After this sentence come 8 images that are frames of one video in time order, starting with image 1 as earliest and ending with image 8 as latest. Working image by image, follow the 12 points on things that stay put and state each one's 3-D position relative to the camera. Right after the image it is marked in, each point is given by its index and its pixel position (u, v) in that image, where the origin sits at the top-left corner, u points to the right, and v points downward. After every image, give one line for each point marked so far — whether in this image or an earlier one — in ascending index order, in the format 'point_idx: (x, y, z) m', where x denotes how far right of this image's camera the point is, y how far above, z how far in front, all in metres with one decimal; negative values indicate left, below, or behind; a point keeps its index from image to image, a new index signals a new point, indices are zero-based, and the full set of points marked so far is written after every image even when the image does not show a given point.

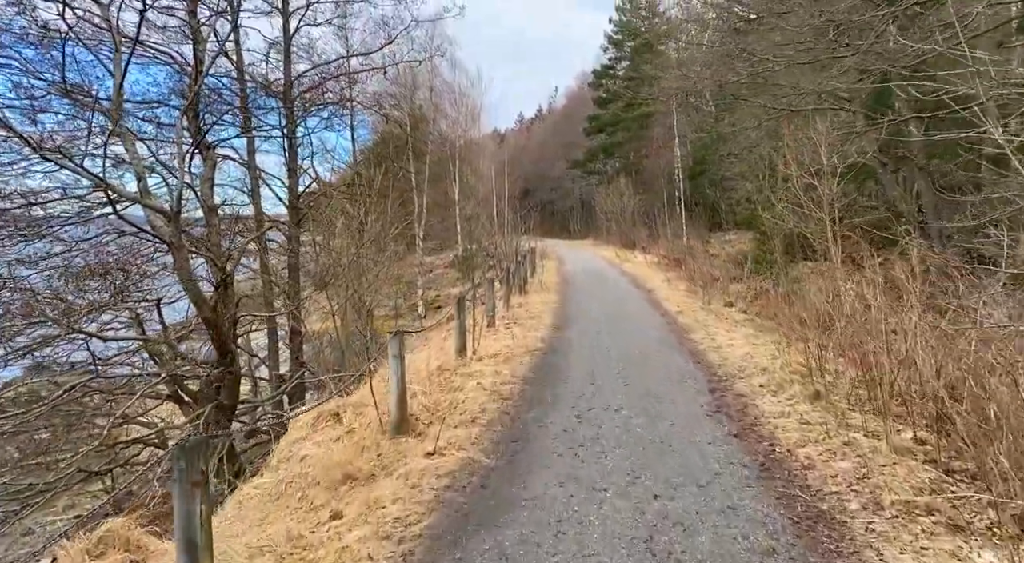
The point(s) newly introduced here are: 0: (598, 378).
0: (+0.8, -0.9, +5.7) m
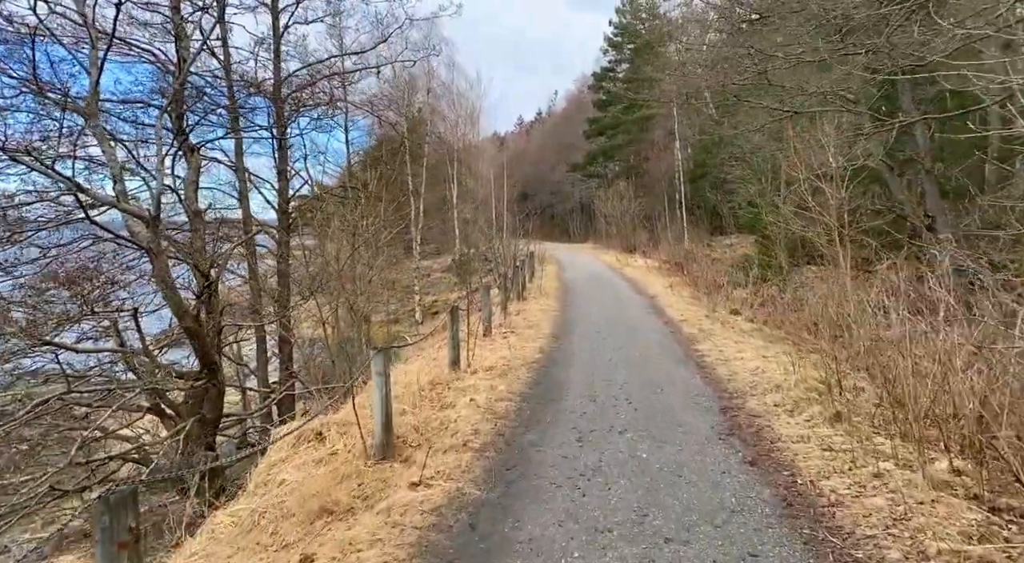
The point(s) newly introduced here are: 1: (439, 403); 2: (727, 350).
0: (+0.7, -1.0, +5.4) m
1: (-0.6, -1.1, +5.4) m
2: (+2.3, -0.7, +6.7) m
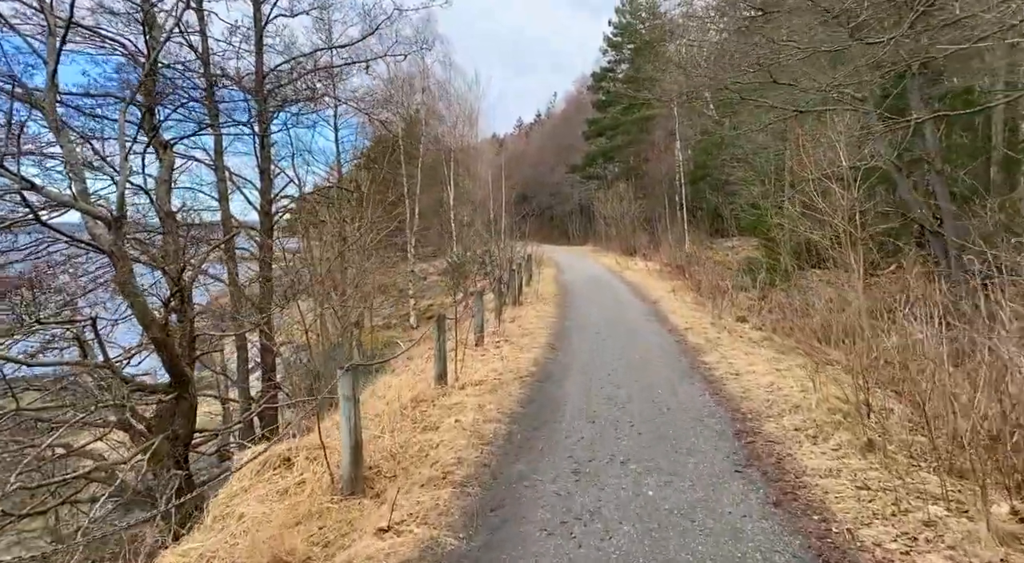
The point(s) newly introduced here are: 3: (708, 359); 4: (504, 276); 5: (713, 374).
0: (+0.7, -1.0, +4.8) m
1: (-0.7, -1.1, +4.9) m
2: (+2.2, -0.8, +6.2) m
3: (+2.0, -0.8, +6.5) m
4: (-0.2, +0.1, +12.1) m
5: (+1.9, -0.9, +5.9) m
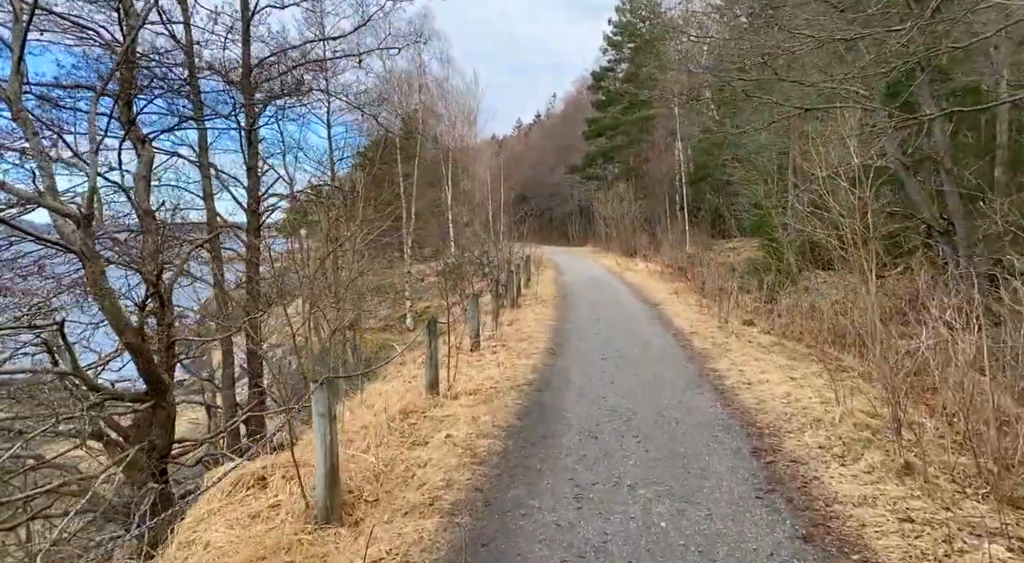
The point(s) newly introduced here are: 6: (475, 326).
0: (+0.6, -1.0, +4.5) m
1: (-0.7, -1.1, +4.5) m
2: (+2.2, -0.8, +5.8) m
3: (+2.0, -0.8, +6.2) m
4: (-0.2, +0.1, +11.7) m
5: (+1.8, -0.9, +5.5) m
6: (-0.5, -0.5, +7.6) m
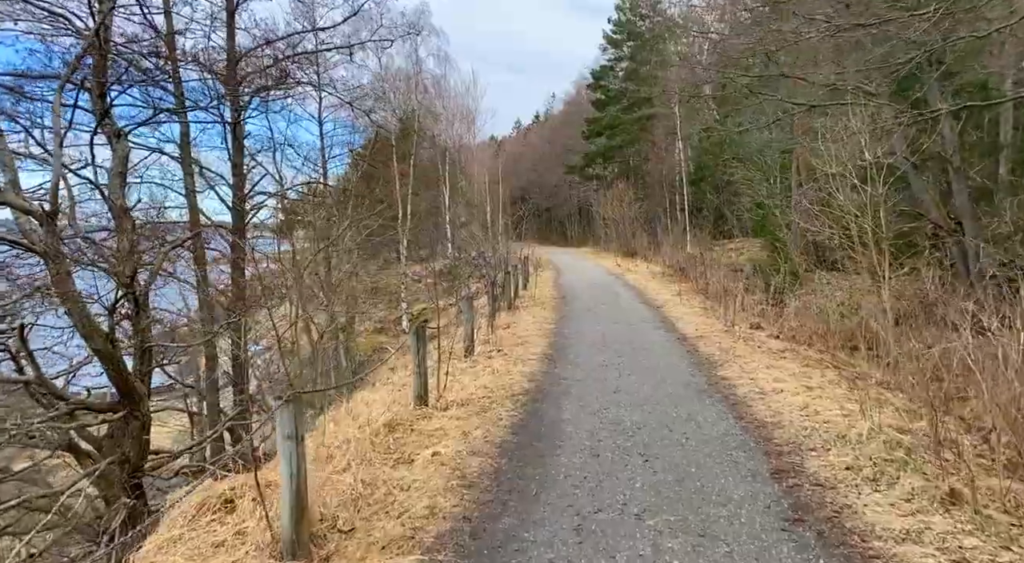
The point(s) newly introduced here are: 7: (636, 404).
0: (+0.6, -1.1, +4.1) m
1: (-0.8, -1.1, +4.1) m
2: (+2.1, -0.8, +5.4) m
3: (+1.9, -0.8, +5.8) m
4: (-0.2, +0.1, +11.3) m
5: (+1.8, -0.9, +5.1) m
6: (-0.5, -0.6, +7.2) m
7: (+1.0, -0.9, +4.9) m
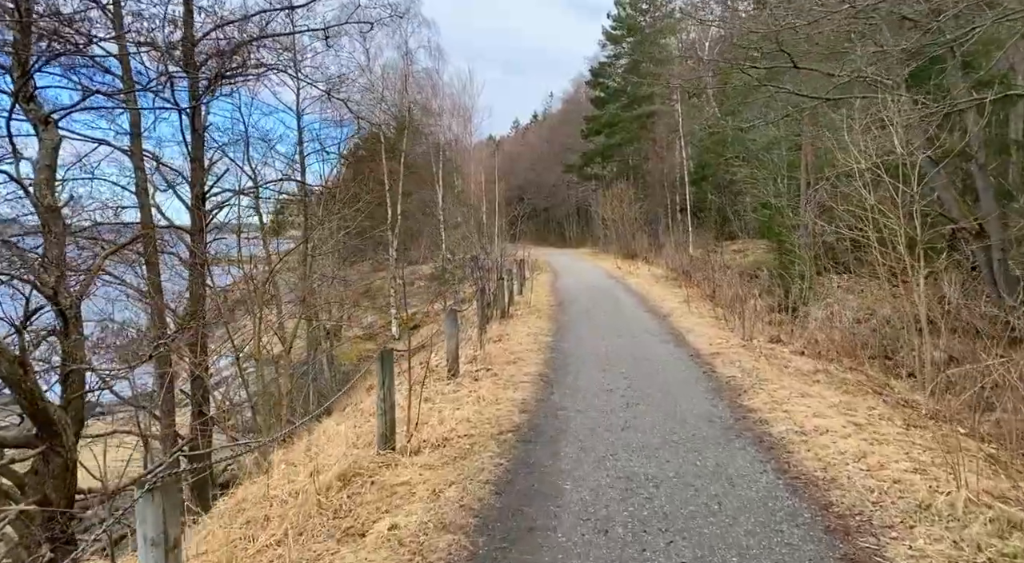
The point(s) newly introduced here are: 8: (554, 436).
0: (+0.5, -1.2, +3.2) m
1: (-0.9, -1.2, +3.2) m
2: (+2.0, -0.9, +4.5) m
3: (+1.8, -0.9, +4.9) m
4: (-0.3, 0.0, +10.4) m
5: (+1.7, -1.0, +4.2) m
6: (-0.6, -0.7, +6.3) m
7: (+0.9, -1.0, +4.0) m
8: (+0.3, -1.0, +4.3) m
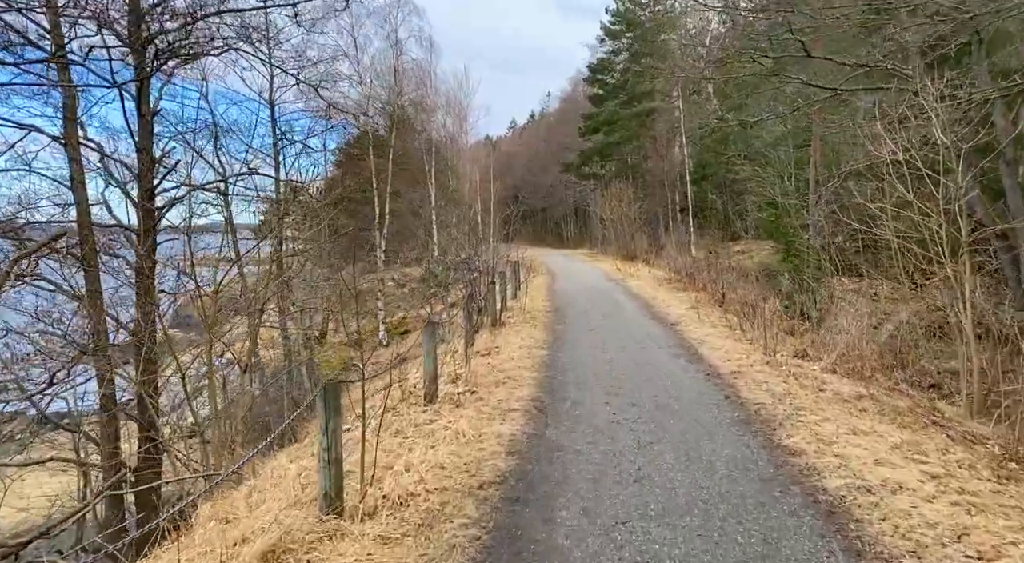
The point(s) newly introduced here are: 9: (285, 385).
0: (+0.4, -1.2, +2.3) m
1: (-0.9, -1.3, +2.3) m
2: (+1.9, -1.0, +3.6) m
3: (+1.7, -1.0, +3.9) m
4: (-0.5, -0.1, +9.5) m
5: (+1.6, -1.1, +3.3) m
6: (-0.7, -0.7, +5.3) m
7: (+0.8, -1.1, +3.1) m
8: (+0.2, -1.1, +3.4) m
9: (-3.7, -1.7, +10.4) m
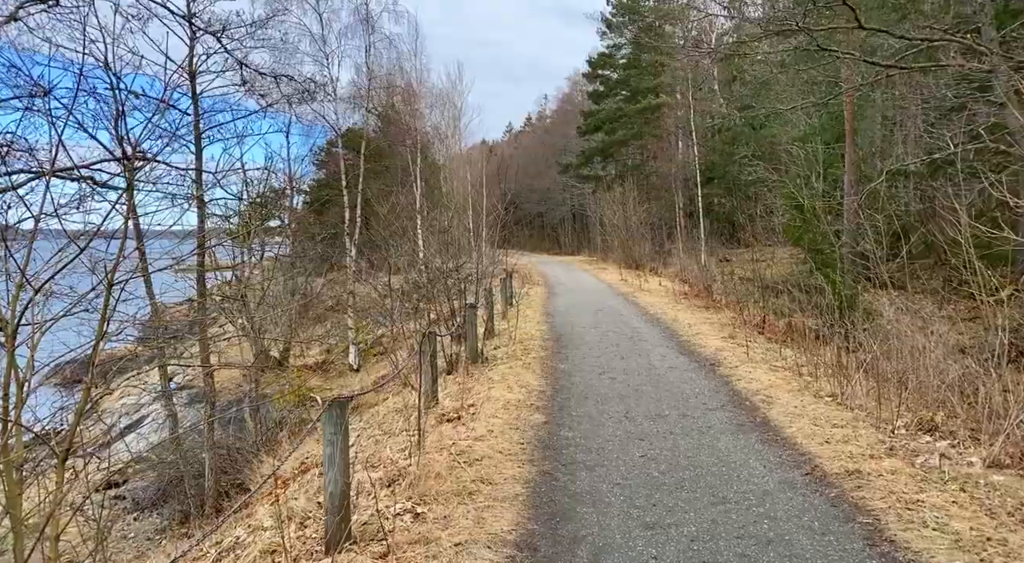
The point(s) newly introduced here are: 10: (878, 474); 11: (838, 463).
0: (+0.3, -1.4, -0.1) m
1: (-1.1, -1.5, 0.0) m
2: (+1.8, -1.2, +1.3) m
3: (+1.6, -1.2, +1.6) m
4: (-0.6, -0.4, +7.2) m
5: (+1.5, -1.3, +1.0) m
6: (-0.8, -1.0, +3.0) m
7: (+0.6, -1.3, +0.8) m
8: (+0.1, -1.3, +1.1) m
9: (-3.9, -2.0, +8.1) m
10: (+2.1, -1.1, +3.6) m
11: (+2.0, -1.1, +3.8) m
